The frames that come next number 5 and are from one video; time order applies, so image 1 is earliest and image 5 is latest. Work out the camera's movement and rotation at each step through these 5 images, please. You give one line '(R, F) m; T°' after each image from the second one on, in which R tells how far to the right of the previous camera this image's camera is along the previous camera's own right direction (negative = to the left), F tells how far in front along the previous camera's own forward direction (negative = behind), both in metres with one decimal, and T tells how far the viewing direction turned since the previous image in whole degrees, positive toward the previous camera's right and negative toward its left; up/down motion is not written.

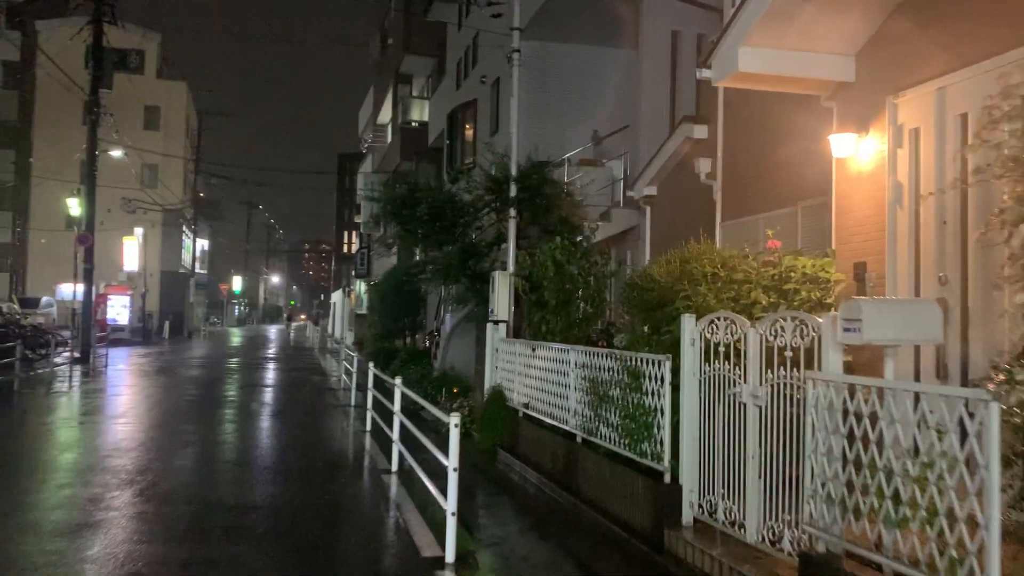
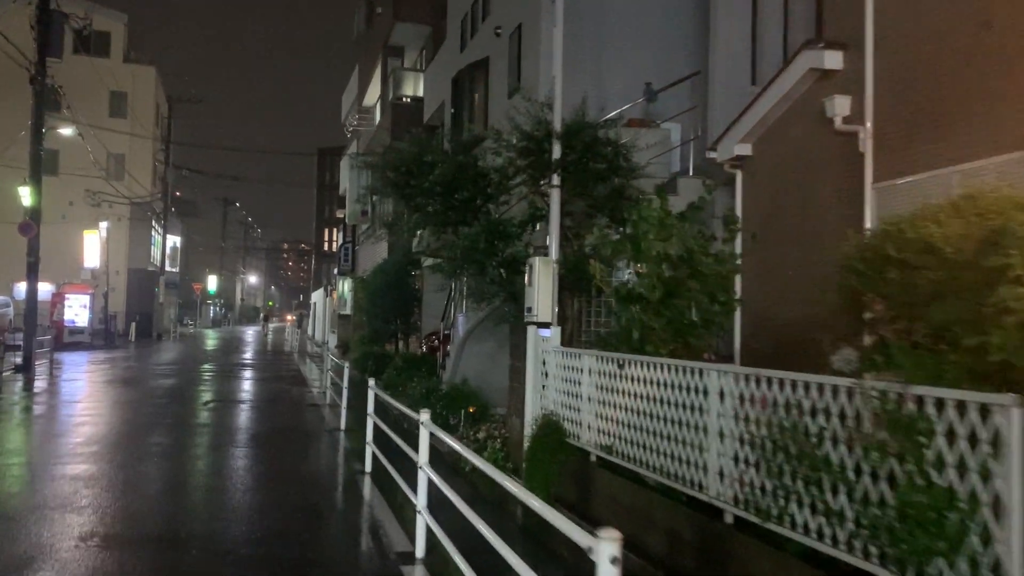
(-0.7, +3.2) m; +1°
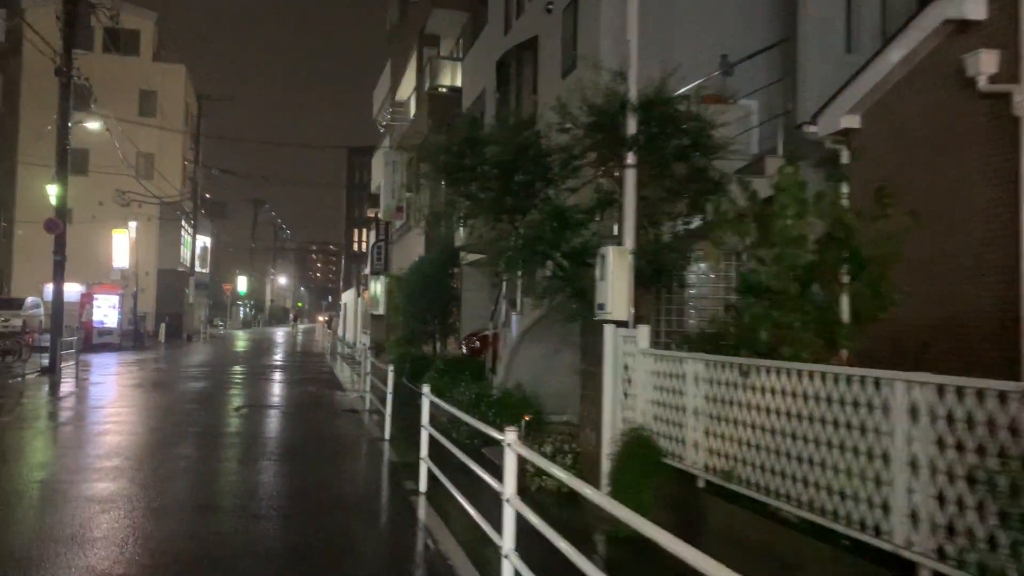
(-0.4, +1.1) m; -2°
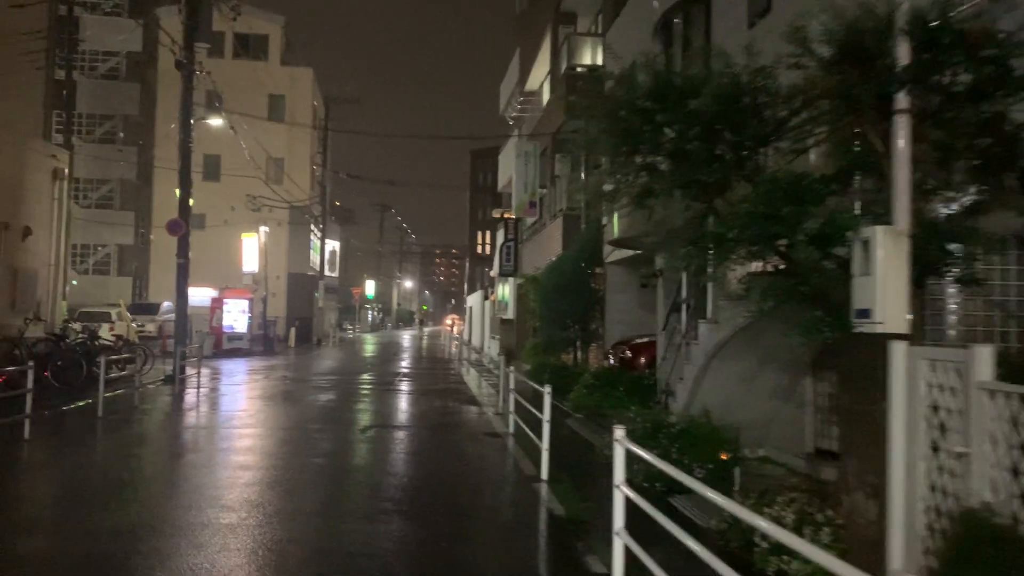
(-0.7, +2.3) m; -8°
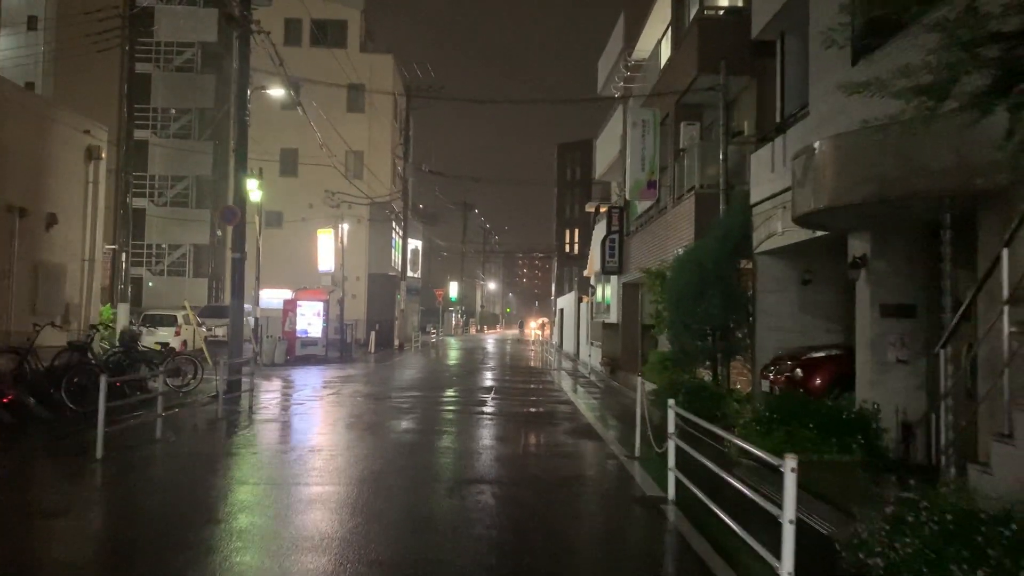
(-0.7, +3.8) m; -5°
